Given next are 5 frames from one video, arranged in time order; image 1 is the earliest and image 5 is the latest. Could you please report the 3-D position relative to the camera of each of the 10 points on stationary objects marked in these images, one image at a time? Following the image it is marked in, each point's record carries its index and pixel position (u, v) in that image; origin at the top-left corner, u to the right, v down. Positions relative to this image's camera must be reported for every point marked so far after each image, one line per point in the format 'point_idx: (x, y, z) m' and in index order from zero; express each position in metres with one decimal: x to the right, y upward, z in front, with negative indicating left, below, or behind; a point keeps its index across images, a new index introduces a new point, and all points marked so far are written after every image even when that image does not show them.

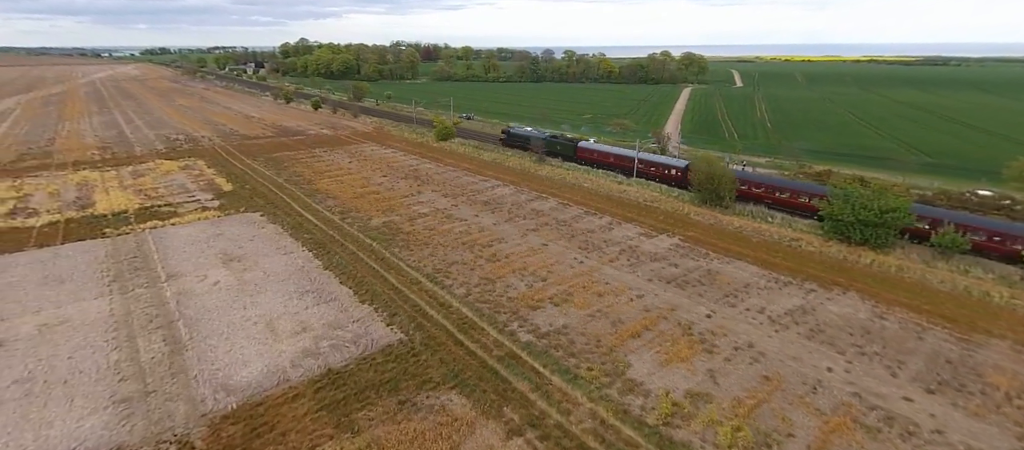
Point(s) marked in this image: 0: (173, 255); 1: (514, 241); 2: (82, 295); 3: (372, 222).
0: (-11.9, -1.0, +16.5) m
1: (+0.1, -0.6, +17.6) m
2: (-12.5, -2.1, +13.8) m
3: (-5.9, +0.1, +19.9) m
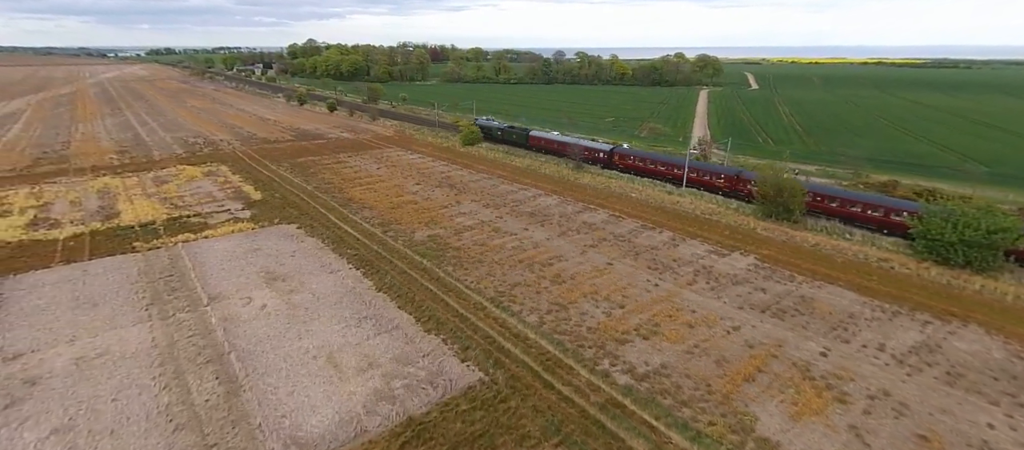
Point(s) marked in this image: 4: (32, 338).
0: (-9.8, -1.6, +15.4) m
1: (+2.2, -1.2, +16.3) m
2: (-10.5, -2.6, +12.6) m
3: (-3.8, -0.5, +18.7) m
4: (-12.0, -2.8, +11.8) m
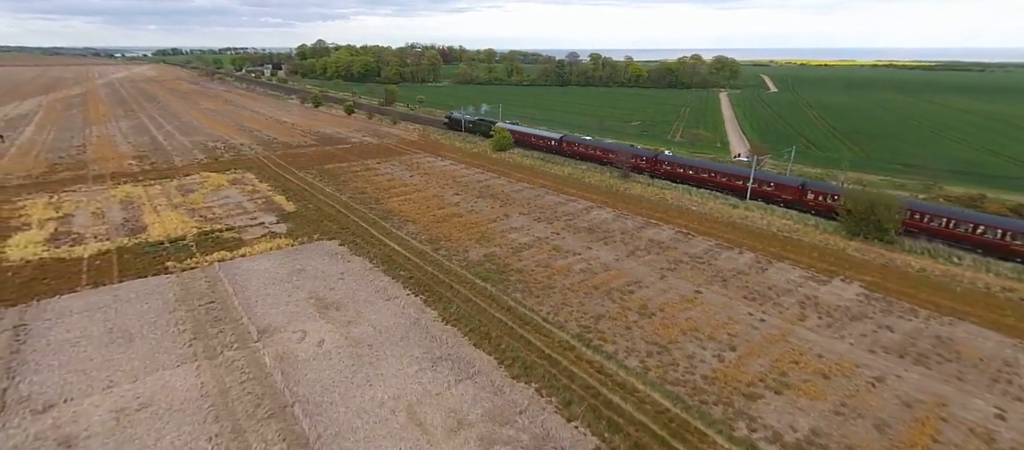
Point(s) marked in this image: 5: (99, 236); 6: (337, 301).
0: (-7.5, -2.2, +13.8) m
1: (+4.5, -1.9, +14.6) m
2: (-8.2, -3.2, +11.1) m
3: (-1.4, -1.1, +17.1) m
4: (-9.8, -3.4, +10.3) m
5: (-16.6, -0.4, +19.0) m
6: (-5.1, -2.2, +13.9) m
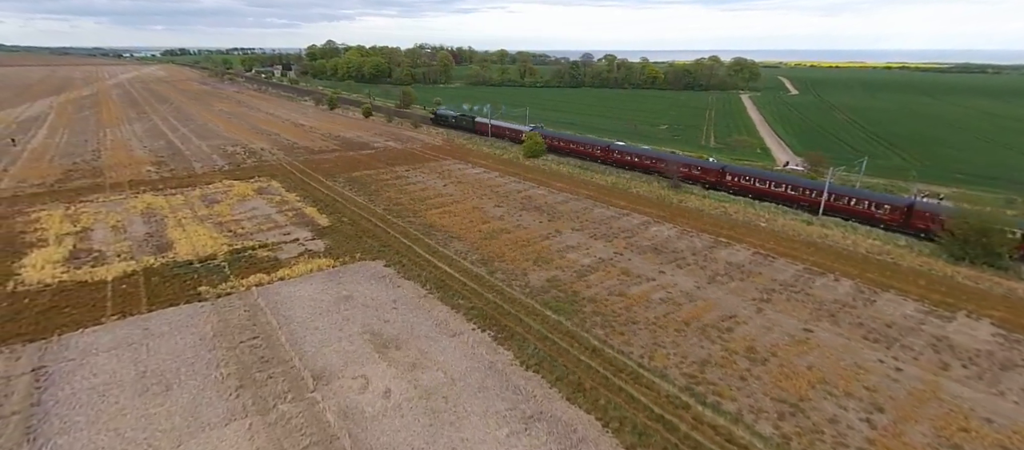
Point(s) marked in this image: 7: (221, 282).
0: (-5.4, -2.9, +12.2) m
1: (+6.6, -2.6, +12.9) m
2: (-6.2, -3.9, +9.5) m
3: (+0.7, -1.9, +15.4) m
4: (-7.7, -4.1, +8.6) m
5: (-14.4, -1.1, +17.4) m
6: (-3.0, -2.9, +12.2) m
7: (-9.4, -1.8, +15.2) m
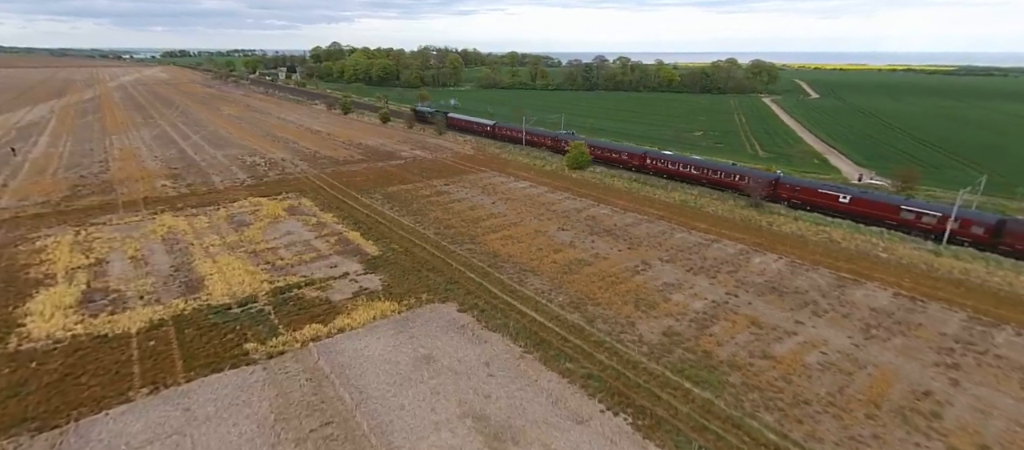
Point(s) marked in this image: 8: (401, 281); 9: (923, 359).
0: (-2.4, -4.0, +9.5) m
1: (+9.6, -3.7, +10.2) m
2: (-3.2, -4.9, +6.8) m
3: (+3.7, -3.0, +12.7) m
4: (-4.7, -5.2, +6.0) m
5: (-11.4, -2.2, +14.7) m
6: (-0.1, -4.0, +9.5) m
7: (-6.4, -2.9, +12.5) m
8: (-3.8, -1.9, +15.7) m
9: (+10.0, -3.2, +11.4) m
